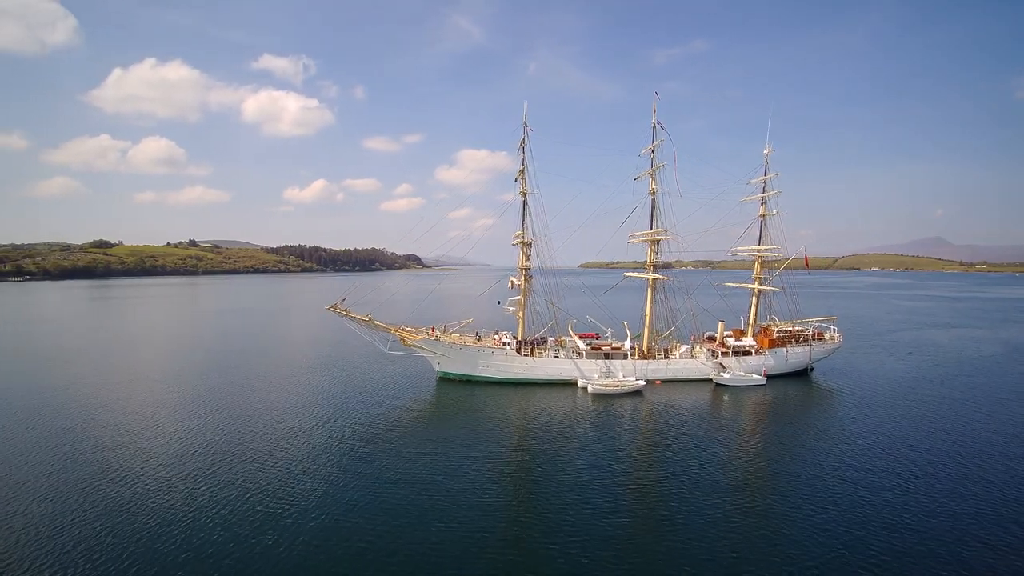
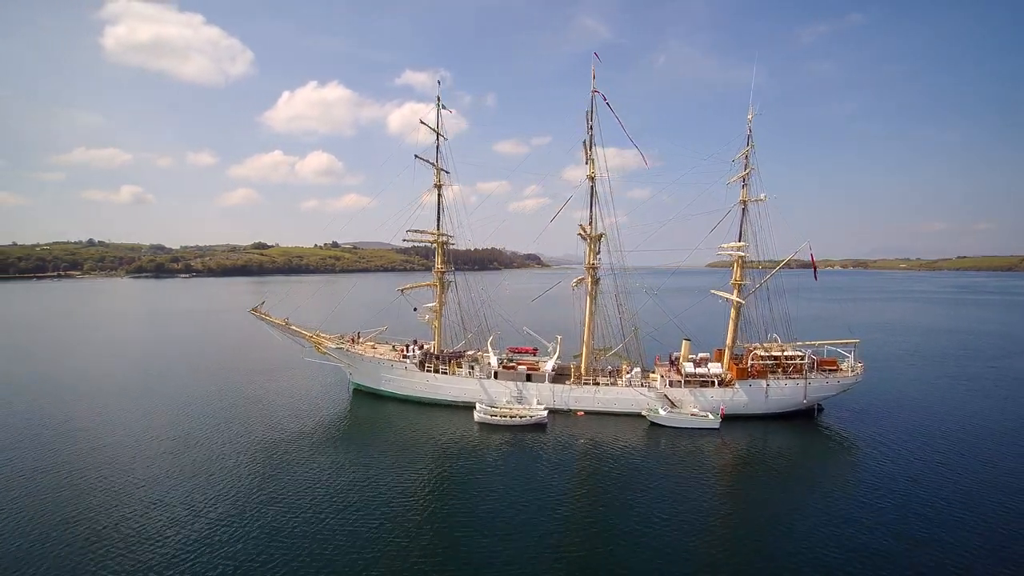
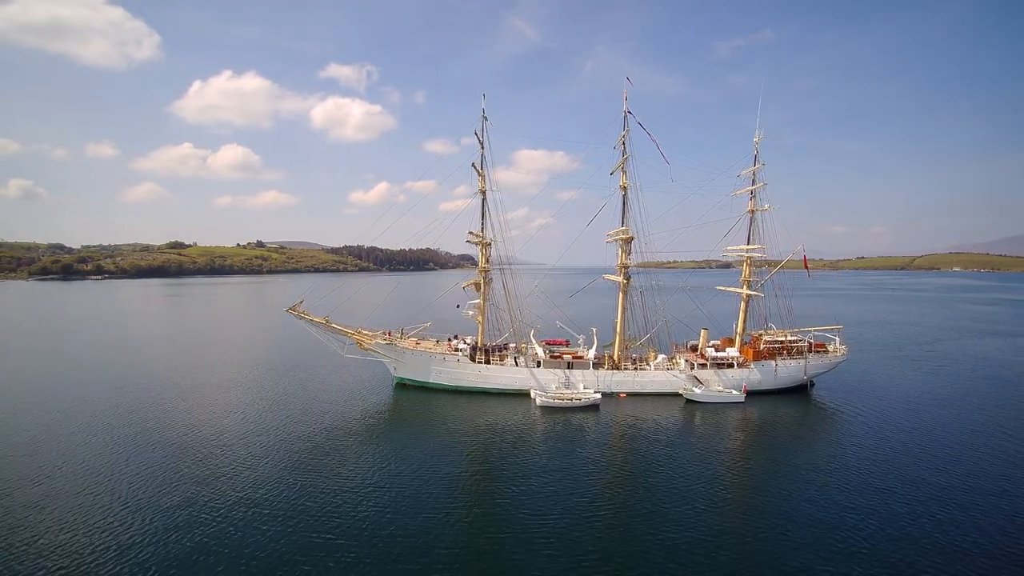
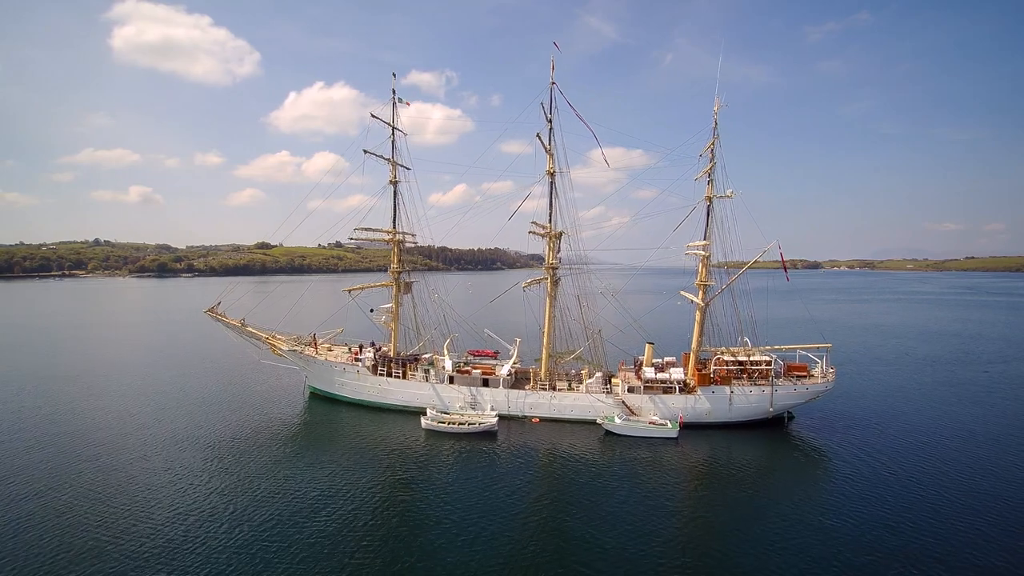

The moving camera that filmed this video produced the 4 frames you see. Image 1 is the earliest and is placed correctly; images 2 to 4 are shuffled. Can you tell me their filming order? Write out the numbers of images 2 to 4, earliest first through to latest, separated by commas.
3, 2, 4
